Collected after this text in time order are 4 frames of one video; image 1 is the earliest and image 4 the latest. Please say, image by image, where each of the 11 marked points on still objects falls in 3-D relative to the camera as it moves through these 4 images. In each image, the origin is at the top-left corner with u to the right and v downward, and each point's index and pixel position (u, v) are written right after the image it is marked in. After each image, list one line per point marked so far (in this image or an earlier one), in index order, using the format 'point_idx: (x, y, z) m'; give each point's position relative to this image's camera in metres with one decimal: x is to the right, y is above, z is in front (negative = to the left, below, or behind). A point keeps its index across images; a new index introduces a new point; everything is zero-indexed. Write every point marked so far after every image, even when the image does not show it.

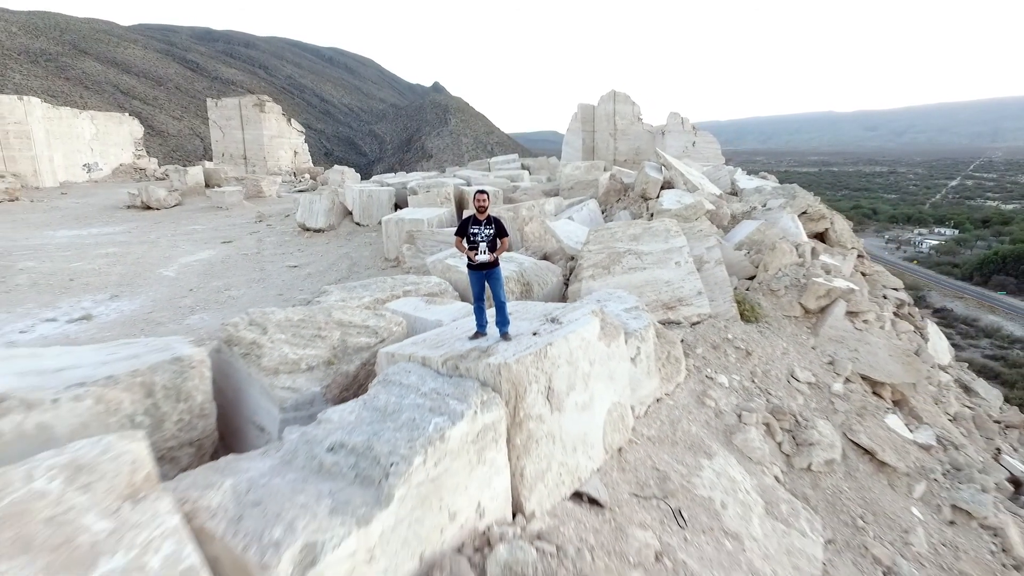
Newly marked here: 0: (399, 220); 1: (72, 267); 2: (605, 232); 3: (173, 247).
0: (-0.4, +0.2, +2.1) m
1: (-1.7, +0.1, +2.3) m
2: (+0.2, +0.1, +1.6) m
3: (-1.6, +0.2, +2.8) m
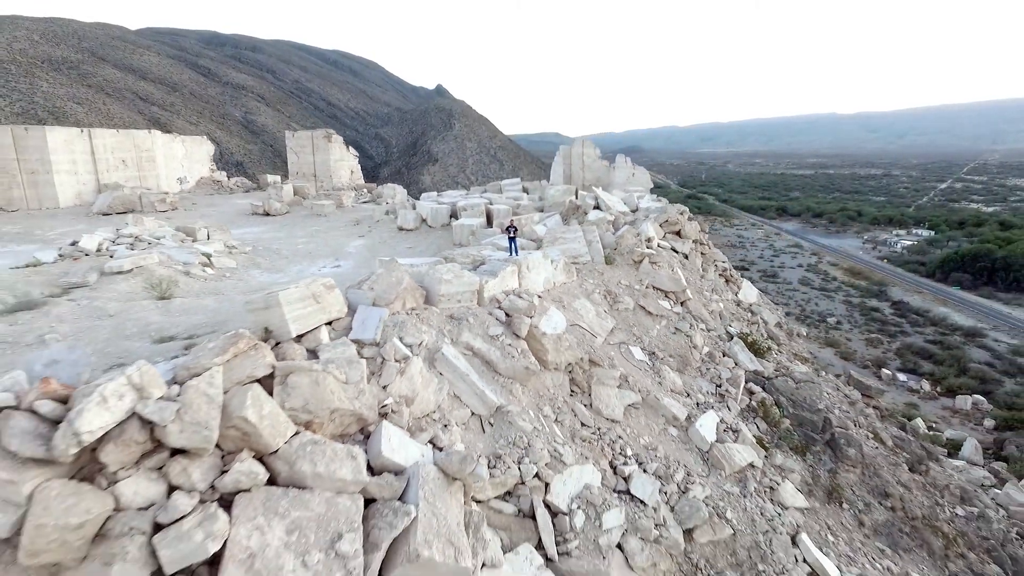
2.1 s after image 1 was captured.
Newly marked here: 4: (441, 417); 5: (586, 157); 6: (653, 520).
0: (-0.4, +0.5, +4.4) m
1: (-1.6, +0.3, +4.6) m
2: (+0.3, +0.4, +3.9) m
3: (-1.5, +0.4, +5.1) m
4: (-0.3, -0.5, +2.3) m
5: (+0.8, +1.4, +6.5) m
6: (+0.6, -0.9, +2.4) m
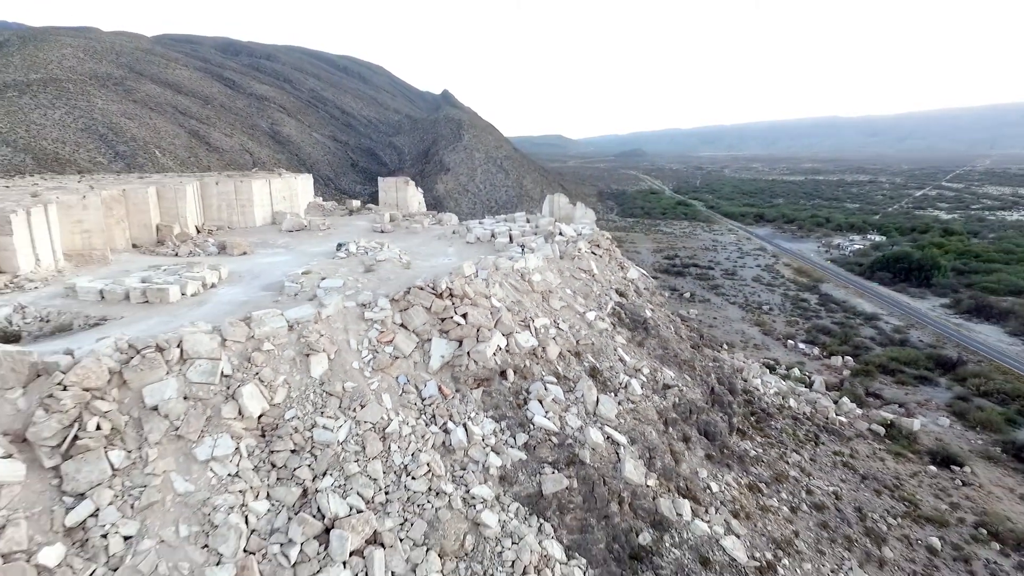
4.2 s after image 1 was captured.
0: (-0.2, +0.8, +9.9) m
1: (-1.5, +0.6, +10.1) m
2: (+0.4, +0.7, +9.4) m
3: (-1.4, +0.7, +10.6) m
4: (-0.1, -0.1, +7.8) m
5: (+1.0, +1.7, +12.0) m
6: (+0.7, -0.6, +8.0) m
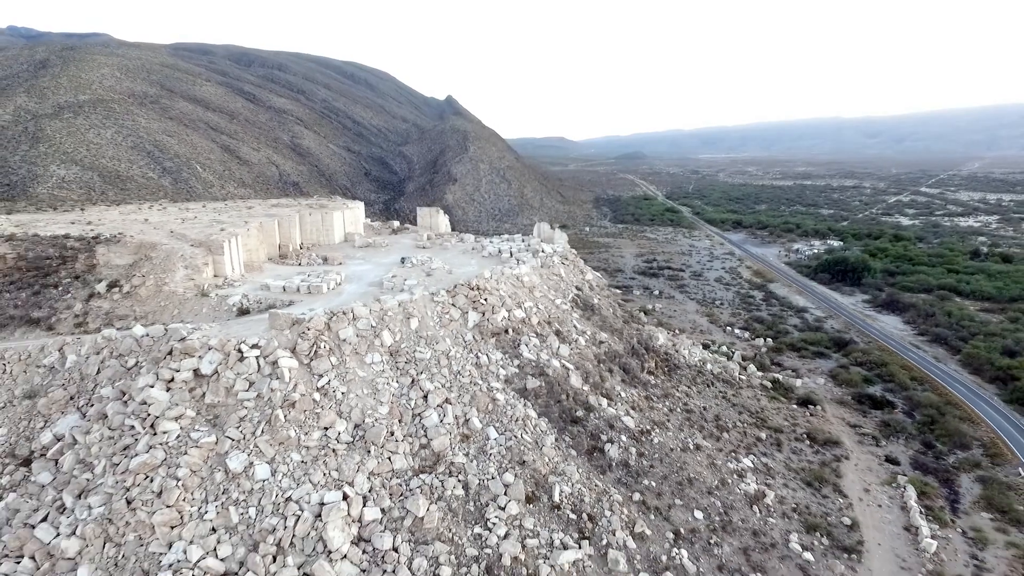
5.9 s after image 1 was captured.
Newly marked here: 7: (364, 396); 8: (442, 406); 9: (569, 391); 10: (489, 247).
0: (-0.2, +0.8, +15.7) m
1: (-1.5, +0.7, +16.0) m
2: (+0.4, +0.7, +15.2) m
3: (-1.4, +0.8, +16.5) m
4: (-0.1, -0.1, +13.6) m
5: (+1.0, +1.8, +17.8) m
6: (+0.7, -0.5, +13.8) m
7: (-2.6, -1.9, +10.4) m
8: (-1.3, -2.1, +10.8) m
9: (+1.2, -2.1, +12.2) m
10: (-0.7, +1.1, +16.7) m
